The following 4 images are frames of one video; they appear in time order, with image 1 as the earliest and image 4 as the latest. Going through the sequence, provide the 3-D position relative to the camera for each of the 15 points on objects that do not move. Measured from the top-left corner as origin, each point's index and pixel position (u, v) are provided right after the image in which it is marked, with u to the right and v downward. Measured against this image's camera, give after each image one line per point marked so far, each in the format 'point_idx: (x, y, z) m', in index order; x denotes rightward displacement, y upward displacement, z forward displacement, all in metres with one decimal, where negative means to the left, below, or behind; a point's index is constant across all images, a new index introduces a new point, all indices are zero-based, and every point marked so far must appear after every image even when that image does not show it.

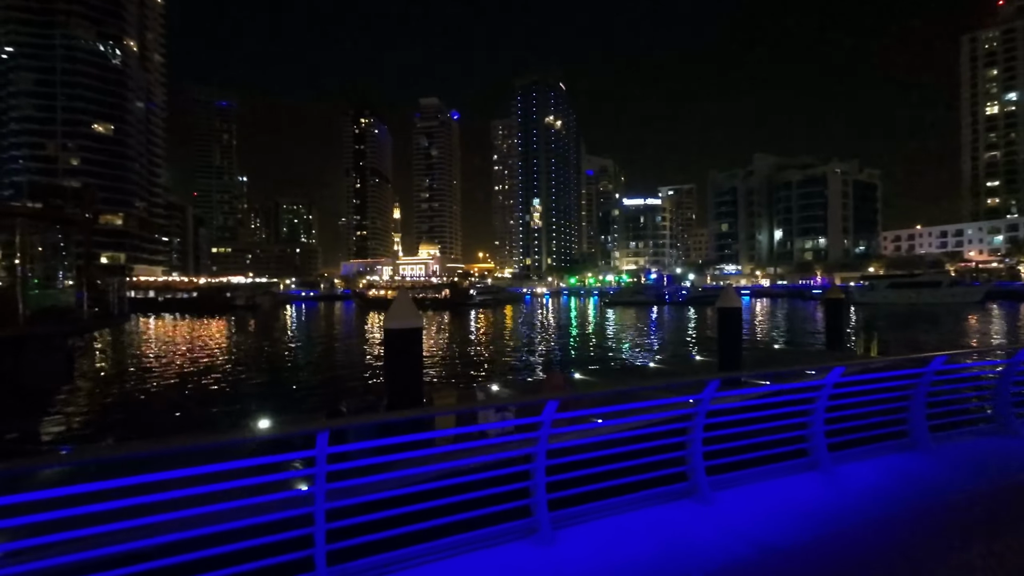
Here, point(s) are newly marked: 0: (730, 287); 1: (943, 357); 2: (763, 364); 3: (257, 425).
0: (+8.3, +0.1, +19.0) m
1: (+5.7, -1.0, +6.5) m
2: (+10.2, -3.3, +20.0) m
3: (-7.2, -3.8, +13.7) m
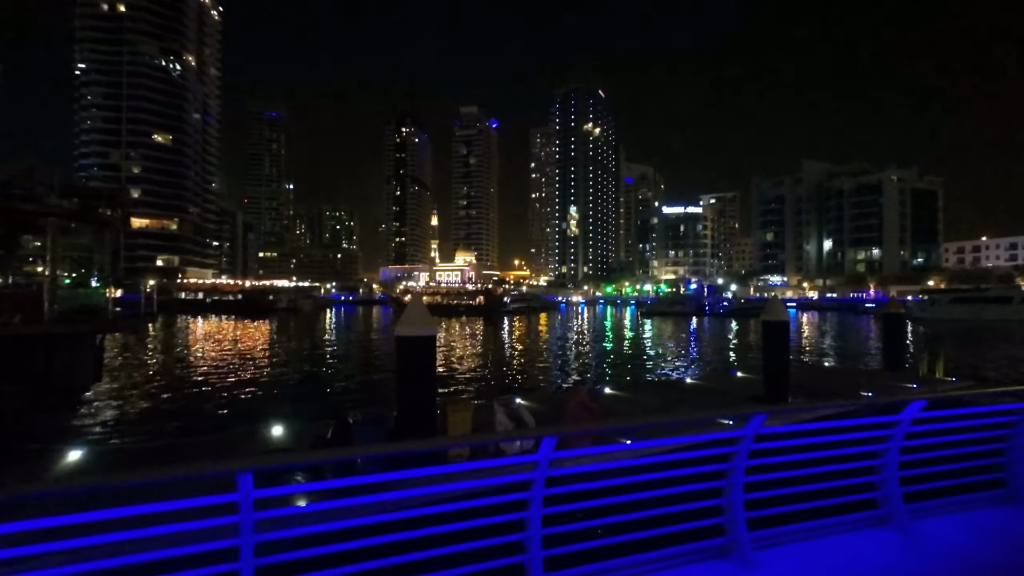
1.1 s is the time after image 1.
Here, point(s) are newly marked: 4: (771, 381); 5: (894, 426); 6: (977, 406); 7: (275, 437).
0: (+9.3, -0.3, +17.5) m
1: (+5.8, -1.1, +5.2) m
2: (+11.2, -3.8, +18.3) m
3: (-6.6, -3.9, +13.4) m
4: (+8.8, -3.1, +16.9) m
5: (+3.7, -1.4, +4.8) m
6: (+4.7, -1.2, +5.0) m
7: (-6.0, -3.8, +12.5) m
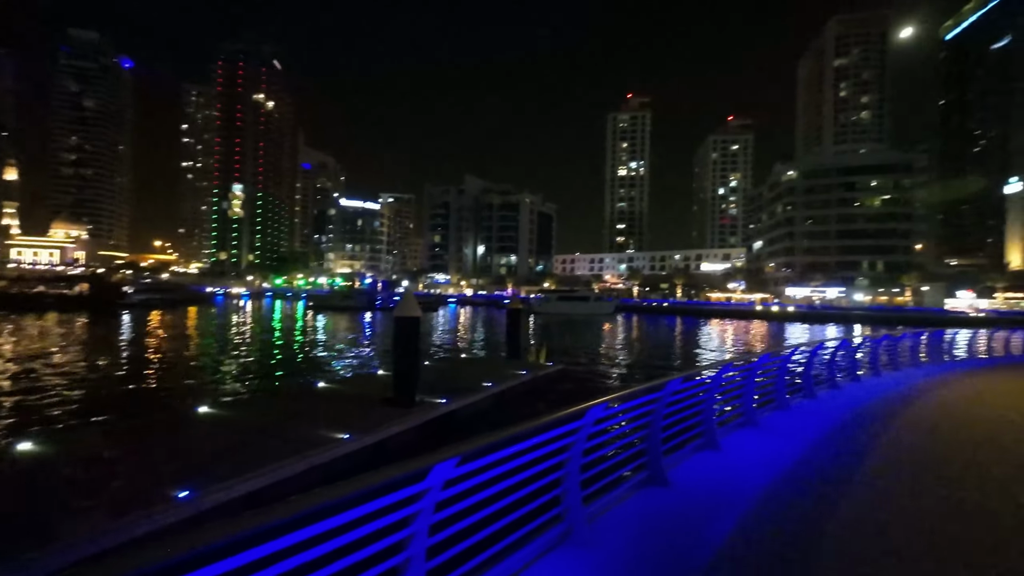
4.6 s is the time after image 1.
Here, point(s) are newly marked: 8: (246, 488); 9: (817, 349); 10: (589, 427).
0: (-3.6, -0.1, +16.5) m
1: (+0.8, -1.1, +4.5) m
2: (-2.6, -3.6, +18.3) m
3: (-14.0, -3.3, +3.7) m
4: (-3.7, -2.9, +15.7) m
5: (-0.6, -1.3, +2.9) m
6: (+0.1, -1.1, +3.8) m
7: (-13.0, -3.3, +3.3) m
8: (-4.8, -3.6, +8.8) m
9: (+7.0, -1.4, +11.2) m
10: (+0.7, -1.2, +4.4) m
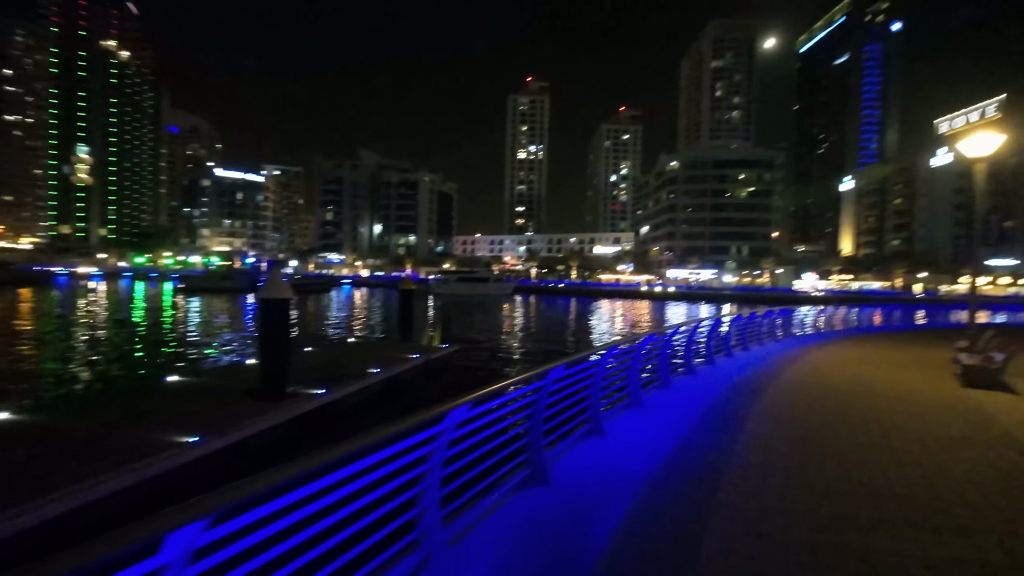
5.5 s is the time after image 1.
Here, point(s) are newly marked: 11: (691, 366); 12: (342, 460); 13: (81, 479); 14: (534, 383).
0: (-7.1, +0.5, +14.5) m
1: (-0.3, -0.9, +3.7) m
2: (-6.5, -2.9, +16.6) m
3: (-14.7, -3.2, 0.0) m
4: (-7.0, -2.3, +13.9) m
5: (-1.4, -1.1, +1.9) m
6: (-0.9, -1.0, +2.9) m
7: (-13.7, -3.2, -0.1) m
8: (-6.7, -3.3, +6.9) m
9: (+4.4, -0.9, +11.6) m
10: (-0.4, -1.0, +3.6) m
11: (+4.3, -1.9, +11.8) m
12: (-0.9, -1.0, +2.9) m
13: (-7.0, -3.1, +8.0) m
14: (+0.3, -1.0, +5.2) m
